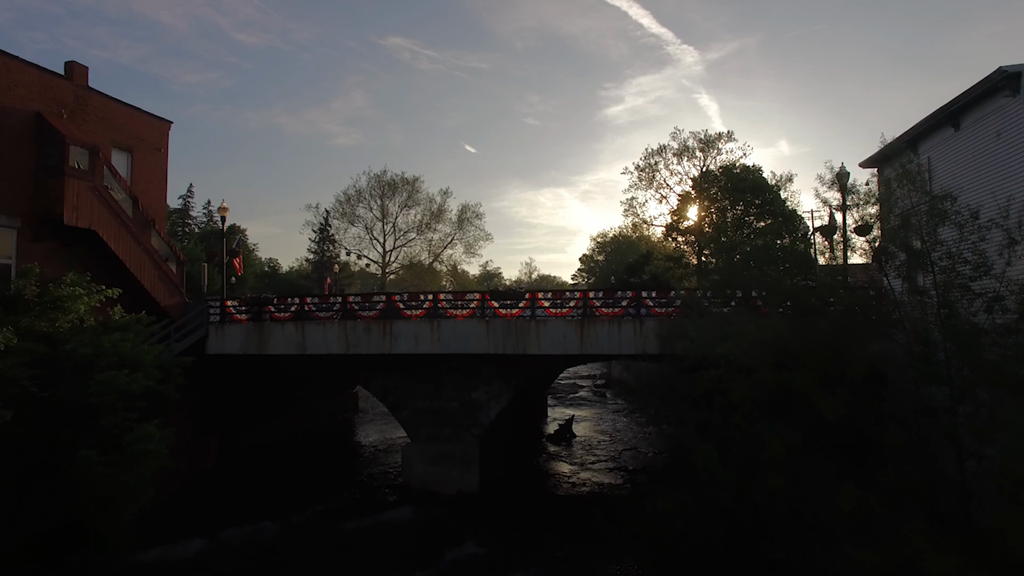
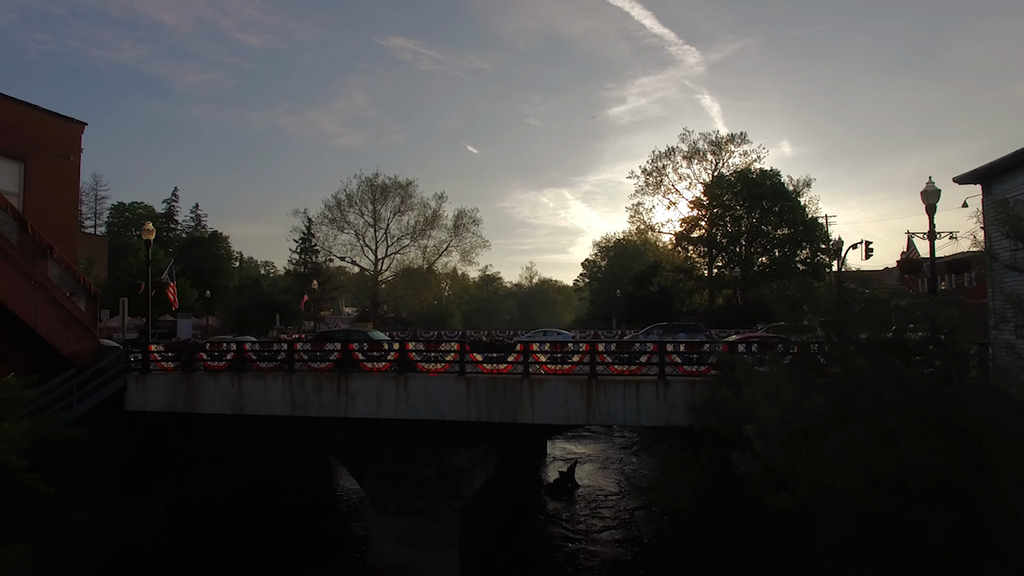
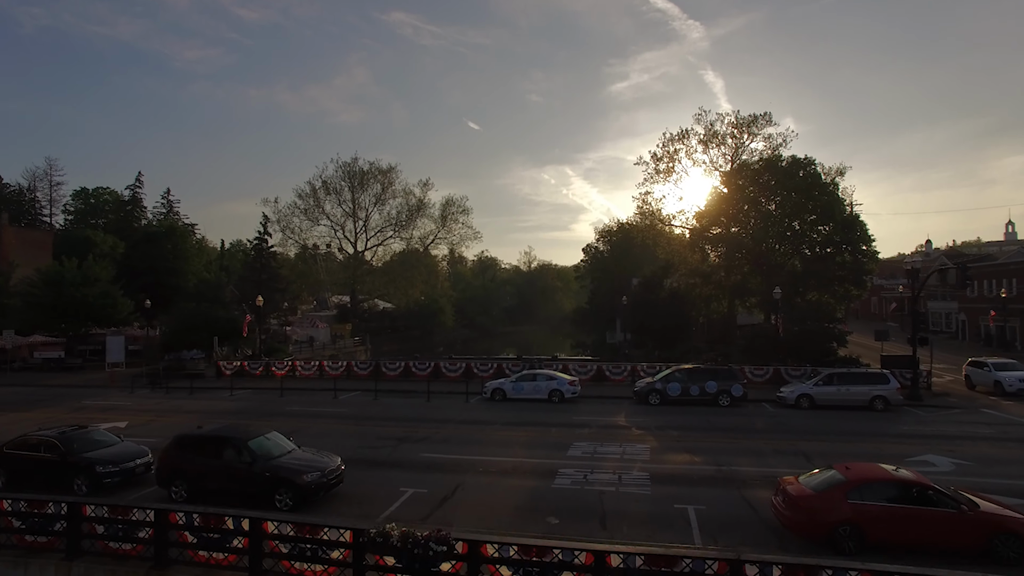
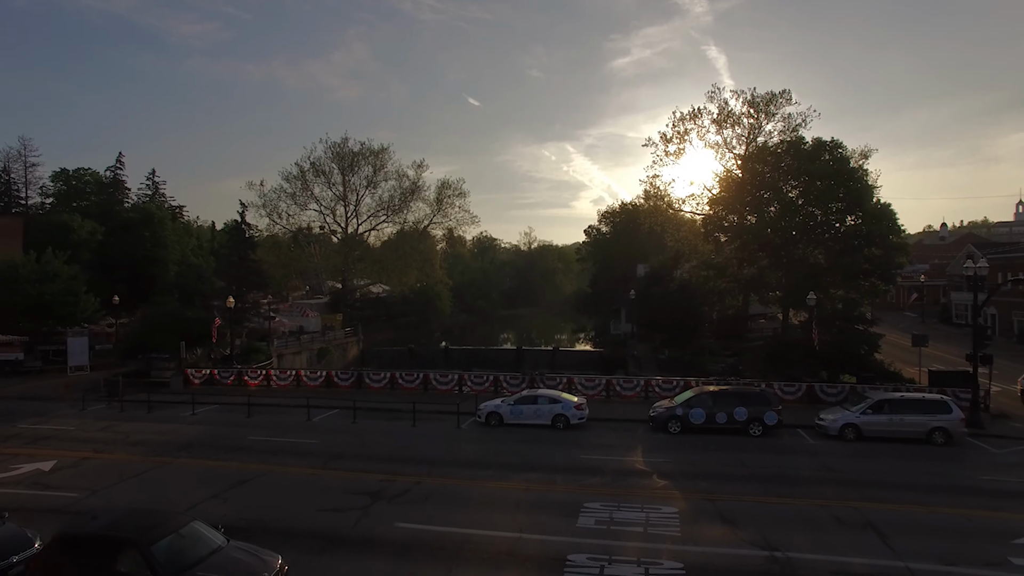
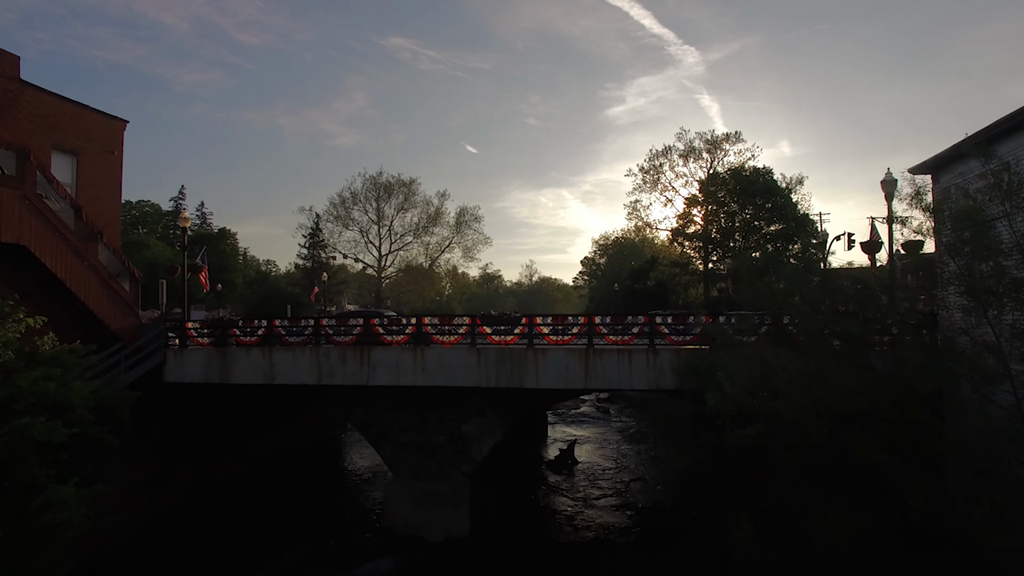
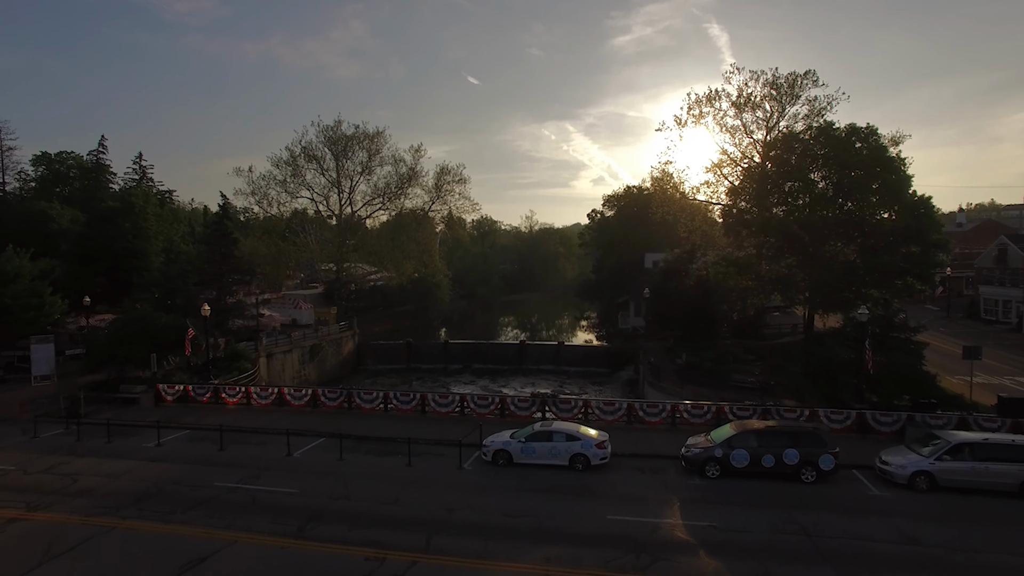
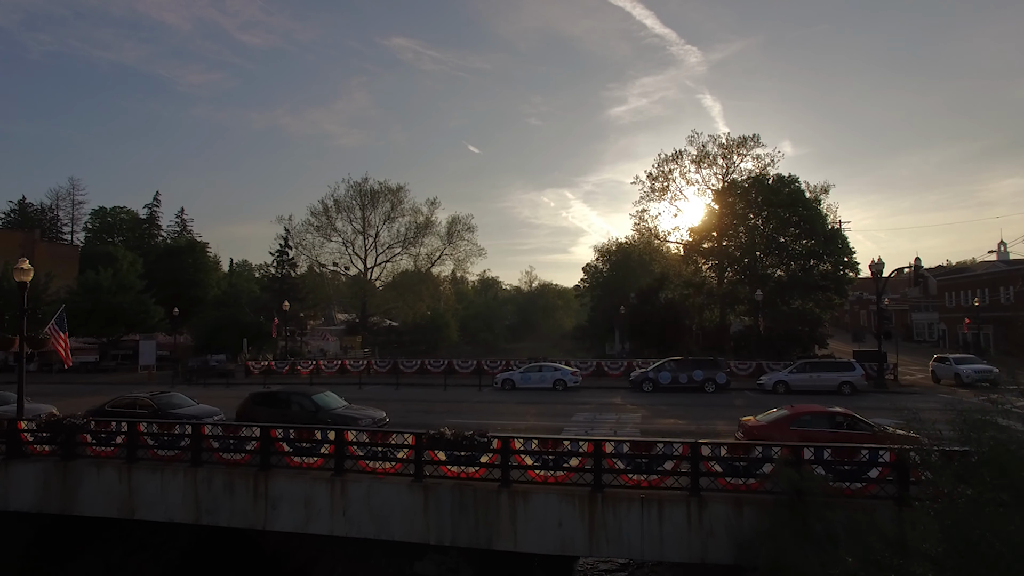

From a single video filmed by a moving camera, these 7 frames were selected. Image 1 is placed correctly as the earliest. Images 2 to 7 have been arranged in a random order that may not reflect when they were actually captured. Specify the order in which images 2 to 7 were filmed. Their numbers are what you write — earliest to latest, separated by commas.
5, 2, 7, 3, 4, 6
